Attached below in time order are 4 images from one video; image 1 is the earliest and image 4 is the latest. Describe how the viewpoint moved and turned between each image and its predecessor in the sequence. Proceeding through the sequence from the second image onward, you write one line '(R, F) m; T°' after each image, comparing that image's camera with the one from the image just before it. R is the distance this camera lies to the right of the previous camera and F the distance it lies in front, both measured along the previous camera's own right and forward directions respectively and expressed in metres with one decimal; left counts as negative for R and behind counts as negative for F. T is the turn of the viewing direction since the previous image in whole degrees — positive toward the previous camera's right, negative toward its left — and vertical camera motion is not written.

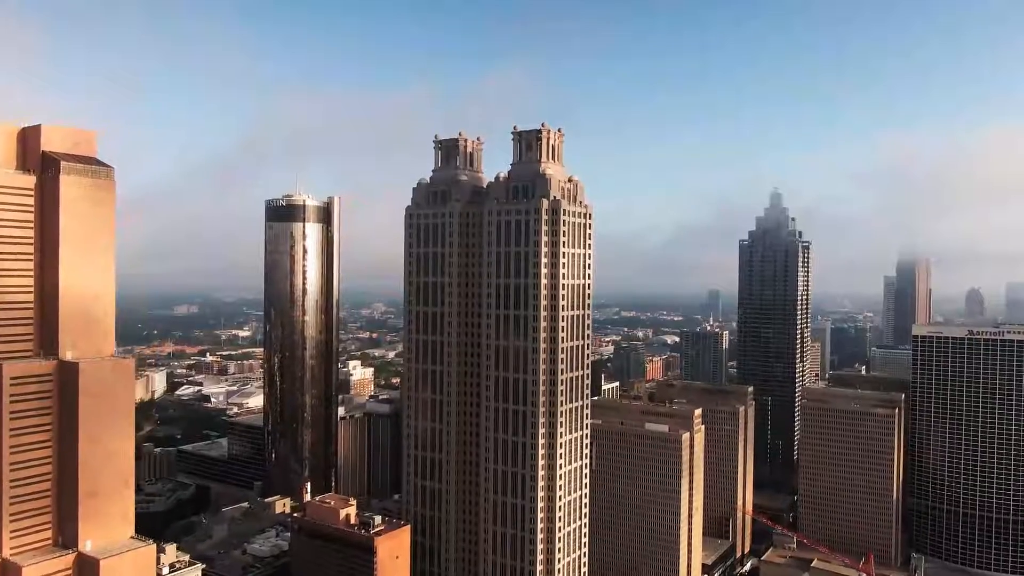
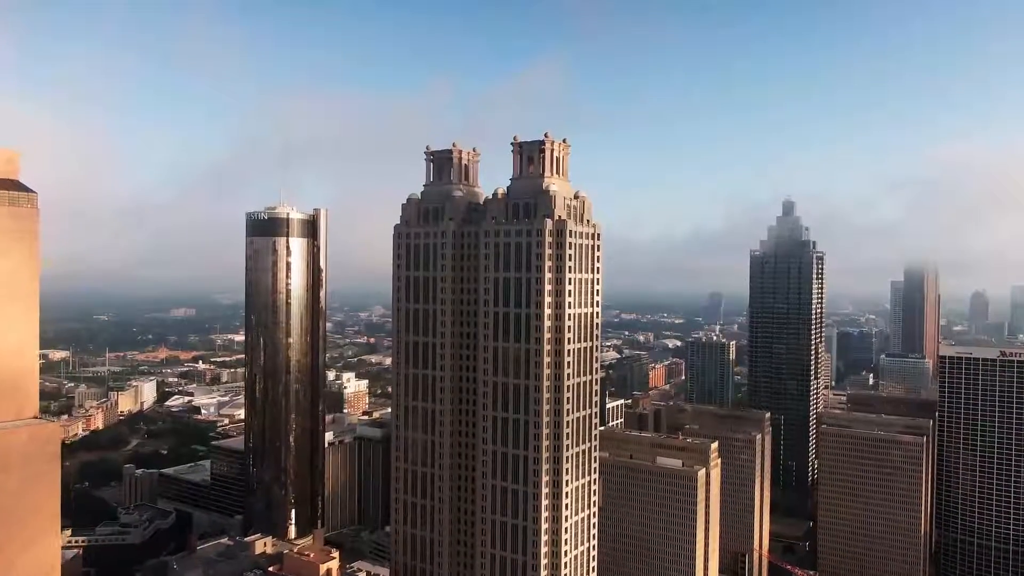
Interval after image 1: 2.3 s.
(0.0, +5.4) m; 0°
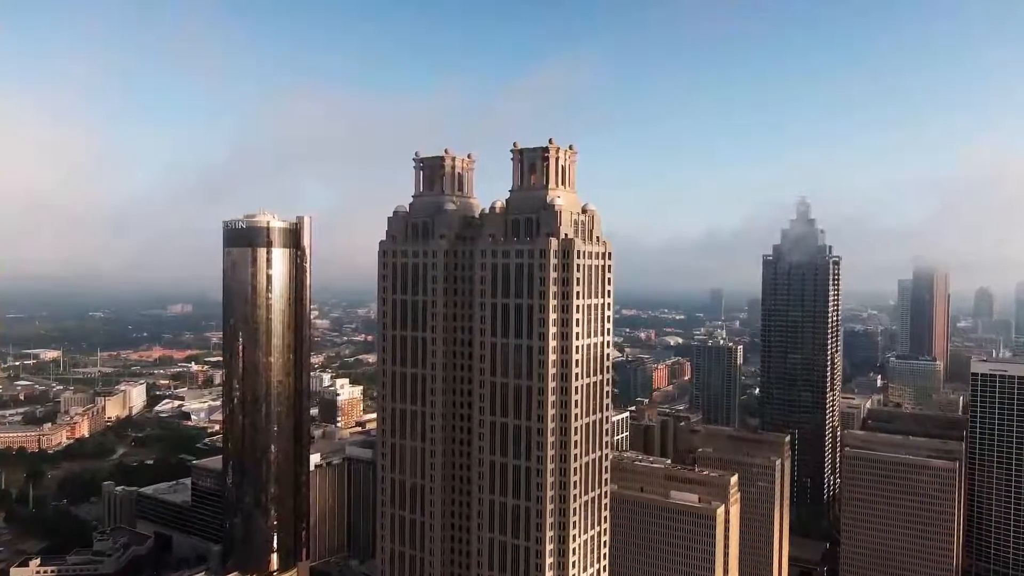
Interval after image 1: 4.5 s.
(0.0, +5.5) m; 0°
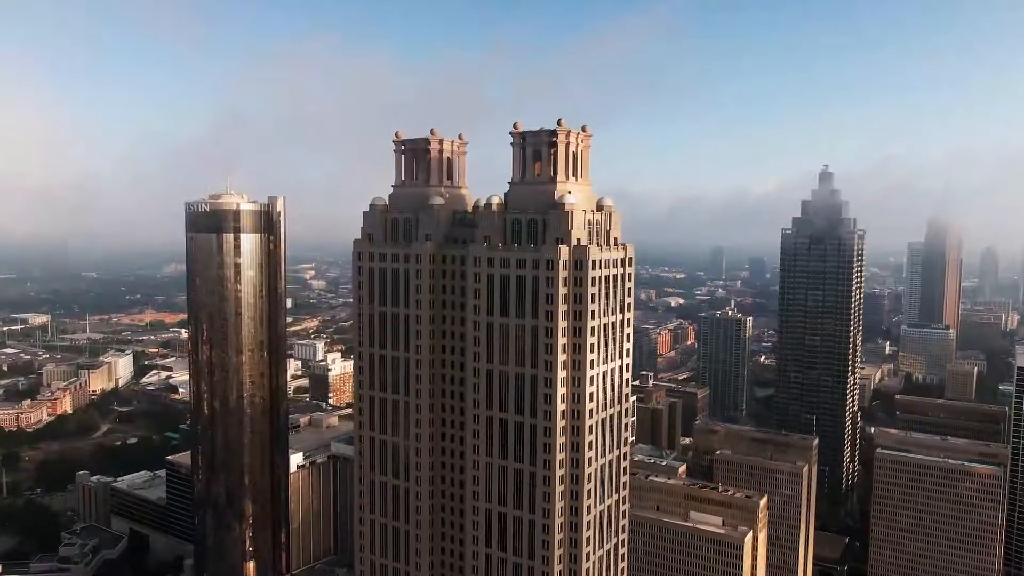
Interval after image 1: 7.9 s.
(-0.1, +7.5) m; 0°
